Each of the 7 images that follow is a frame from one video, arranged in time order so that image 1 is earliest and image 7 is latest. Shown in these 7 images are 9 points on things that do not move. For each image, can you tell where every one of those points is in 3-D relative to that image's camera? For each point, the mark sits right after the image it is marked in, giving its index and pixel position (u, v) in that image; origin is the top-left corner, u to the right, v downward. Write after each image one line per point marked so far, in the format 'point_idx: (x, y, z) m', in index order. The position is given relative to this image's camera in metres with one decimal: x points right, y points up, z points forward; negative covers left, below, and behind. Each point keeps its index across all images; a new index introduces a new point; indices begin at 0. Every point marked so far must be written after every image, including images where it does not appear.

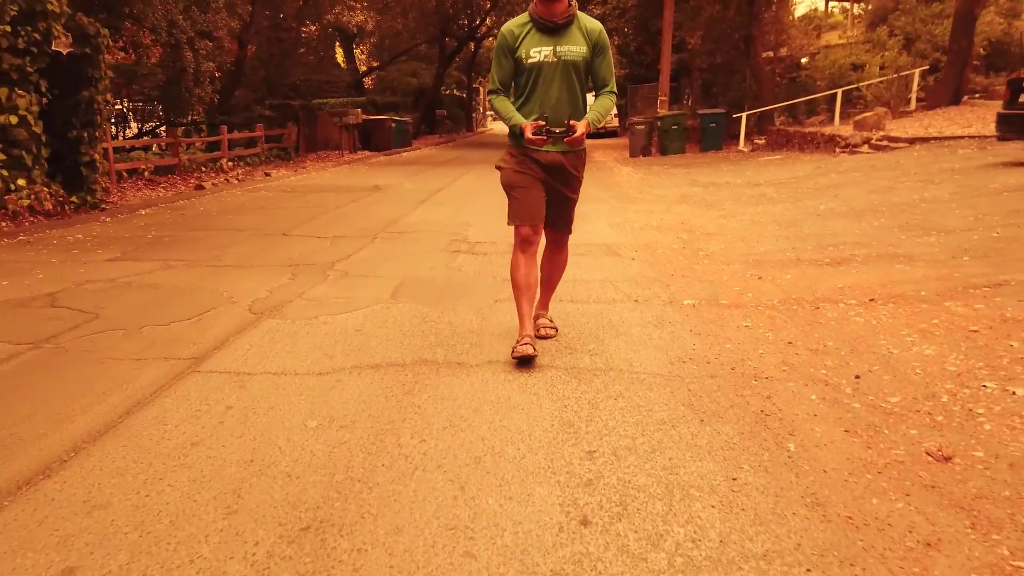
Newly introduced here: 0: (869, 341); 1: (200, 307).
0: (+1.5, -0.2, +3.2) m
1: (-1.6, -0.1, +4.0) m
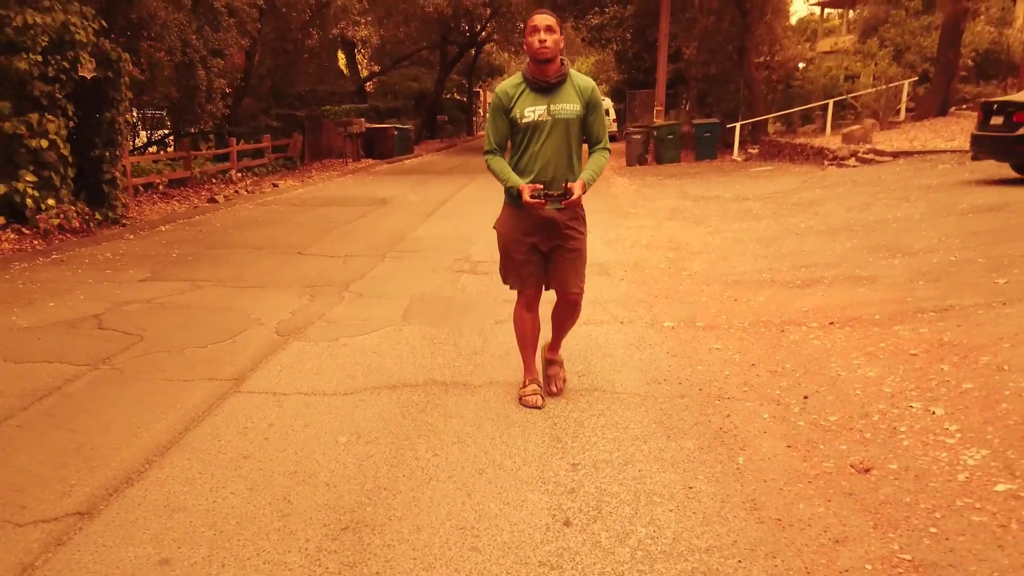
0: (+1.5, -0.4, +3.7) m
1: (-1.6, -0.2, +4.4) m
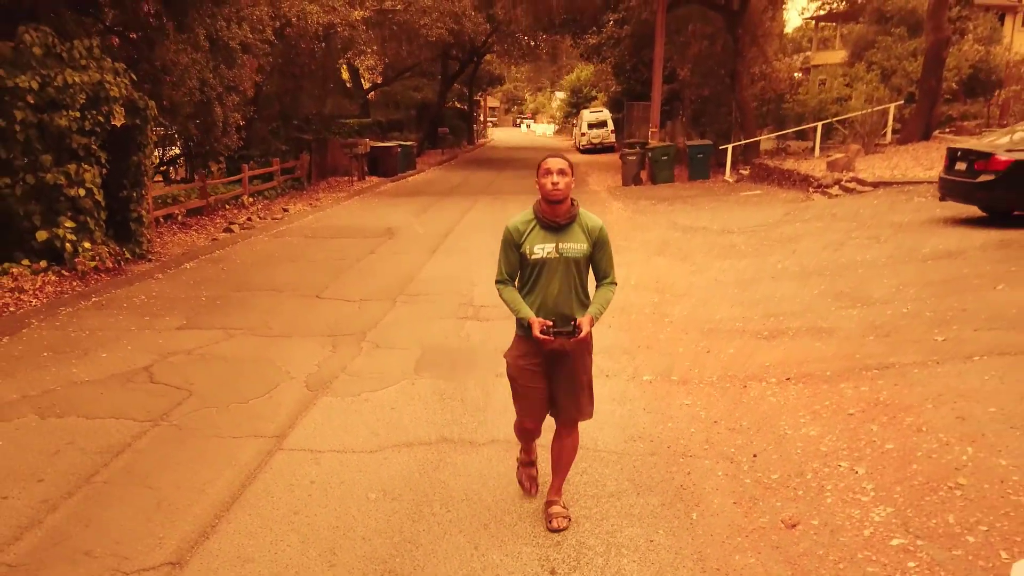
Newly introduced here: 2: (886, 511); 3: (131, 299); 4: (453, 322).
0: (+1.5, -0.7, +4.4) m
1: (-1.6, -0.6, +5.1) m
2: (+1.6, -1.0, +3.3) m
3: (-3.7, -0.1, +7.5) m
4: (-0.5, -0.3, +6.6) m
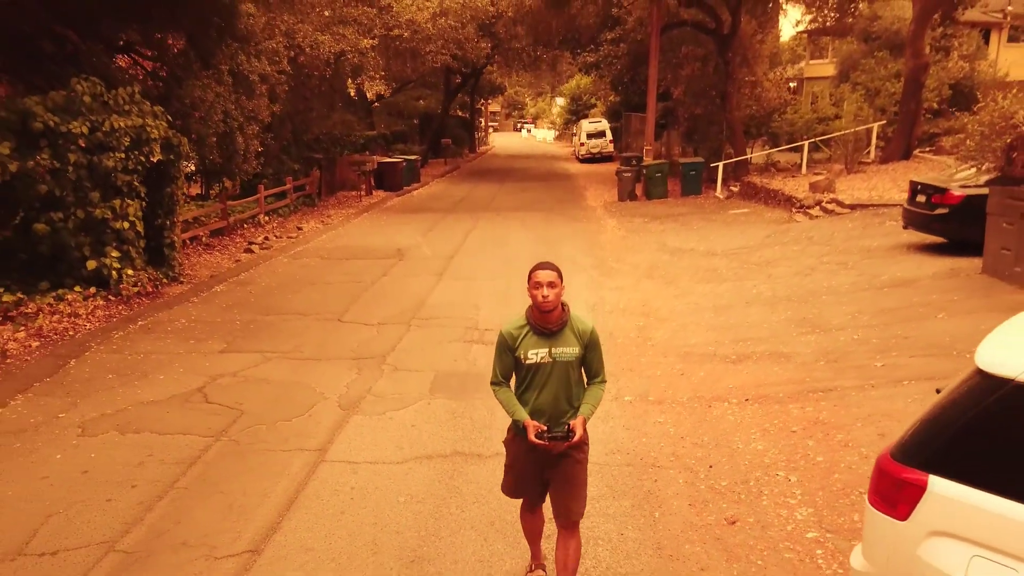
0: (+1.5, -1.0, +5.3) m
1: (-1.6, -0.9, +6.0) m
2: (+1.6, -1.2, +4.2) m
3: (-3.7, -0.4, +8.4) m
4: (-0.5, -0.6, +7.5) m
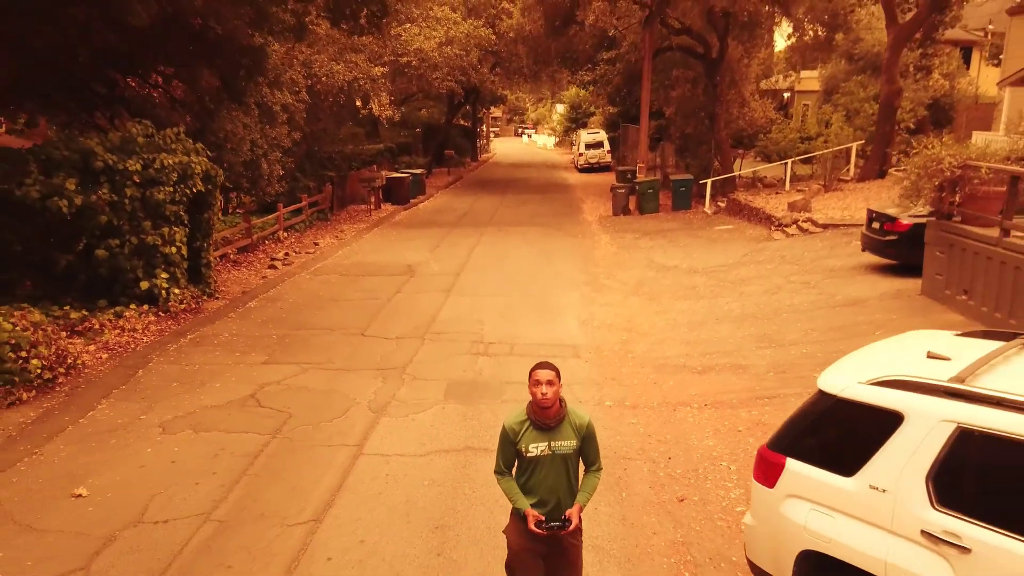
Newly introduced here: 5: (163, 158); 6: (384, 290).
0: (+1.5, -1.2, +6.5) m
1: (-1.6, -1.1, +7.3) m
2: (+1.6, -1.4, +5.4) m
3: (-3.7, -0.6, +9.6) m
4: (-0.5, -0.8, +8.8) m
5: (-4.6, +1.7, +10.2) m
6: (-2.0, 0.0, +12.2) m
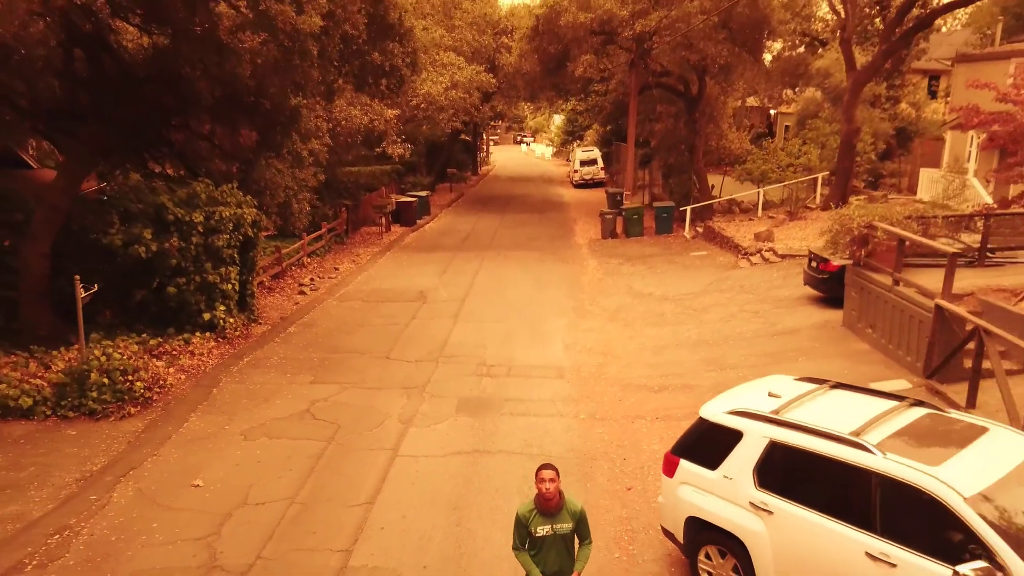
0: (+1.4, -1.7, +8.7) m
1: (-1.6, -1.6, +9.4) m
2: (+1.6, -1.9, +7.6) m
3: (-3.7, -1.1, +11.7) m
4: (-0.5, -1.3, +10.9) m
5: (-4.6, +1.2, +12.4) m
6: (-2.1, -0.5, +14.3) m
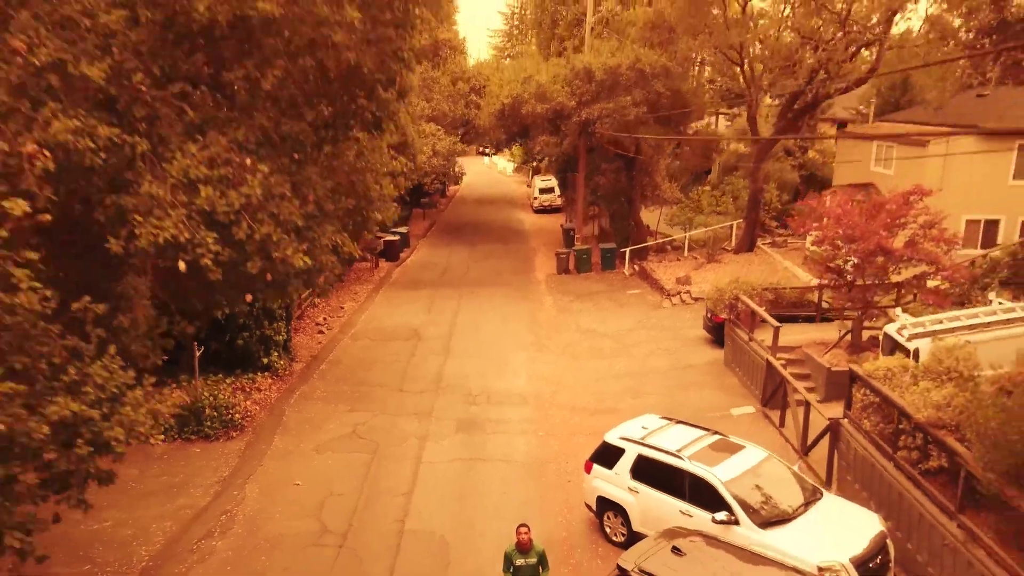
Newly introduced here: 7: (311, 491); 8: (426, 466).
0: (+1.1, -2.8, +13.3) m
1: (-2.0, -2.7, +13.9) m
2: (+1.3, -3.0, +12.3) m
3: (-4.1, -2.2, +16.2) m
4: (-0.9, -2.4, +15.5) m
5: (-5.1, +0.1, +16.7) m
6: (-2.7, -1.6, +18.8) m
7: (-3.2, -3.1, +12.1) m
8: (-1.4, -2.9, +12.8) m
